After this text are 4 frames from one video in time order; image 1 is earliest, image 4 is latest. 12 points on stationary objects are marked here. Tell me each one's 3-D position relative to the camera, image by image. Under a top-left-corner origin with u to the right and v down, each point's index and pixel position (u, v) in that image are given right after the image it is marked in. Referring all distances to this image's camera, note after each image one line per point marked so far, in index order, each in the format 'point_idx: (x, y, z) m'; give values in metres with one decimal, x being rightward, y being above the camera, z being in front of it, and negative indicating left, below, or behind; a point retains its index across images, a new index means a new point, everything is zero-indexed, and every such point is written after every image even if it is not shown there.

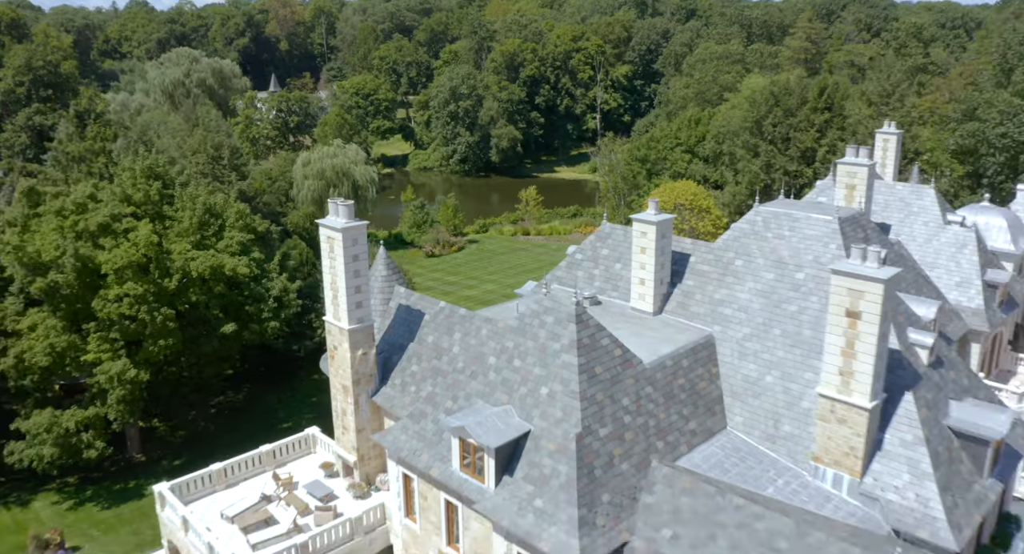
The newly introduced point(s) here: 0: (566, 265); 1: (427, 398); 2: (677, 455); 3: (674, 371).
0: (+1.3, +0.3, +18.4) m
1: (-1.7, -2.4, +15.3) m
2: (+2.9, -3.1, +13.5) m
3: (+3.0, -1.8, +14.3) m
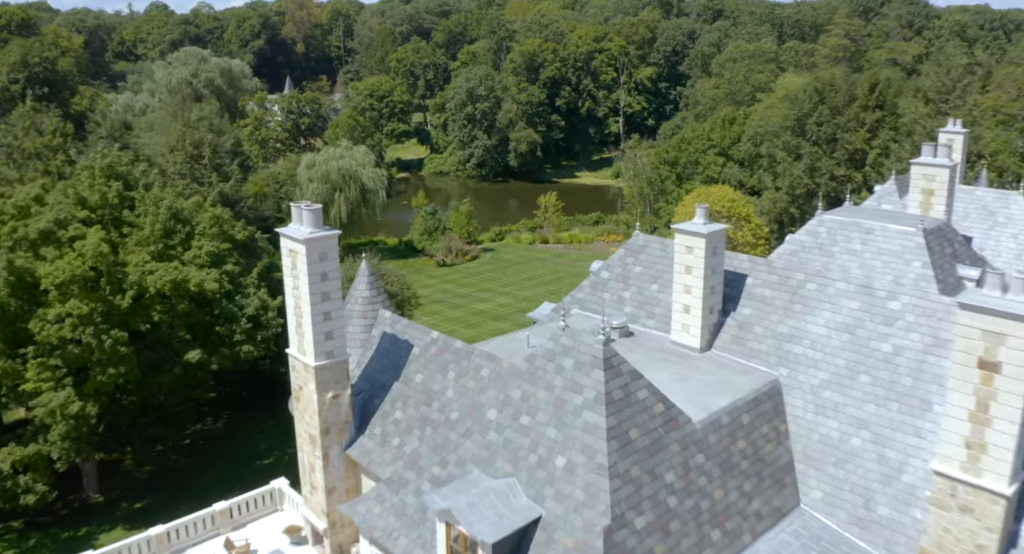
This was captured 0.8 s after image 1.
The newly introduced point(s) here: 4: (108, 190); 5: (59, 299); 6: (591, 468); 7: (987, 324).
0: (+1.5, -0.2, +15.0) m
1: (-1.6, -2.8, +11.9) m
2: (+2.9, -3.5, +10.0) m
3: (+3.1, -2.2, +10.9) m
4: (-10.4, +2.2, +19.9) m
5: (-10.2, -0.5, +17.5) m
6: (+1.0, -2.3, +9.5) m
7: (+5.6, -0.5, +9.1) m
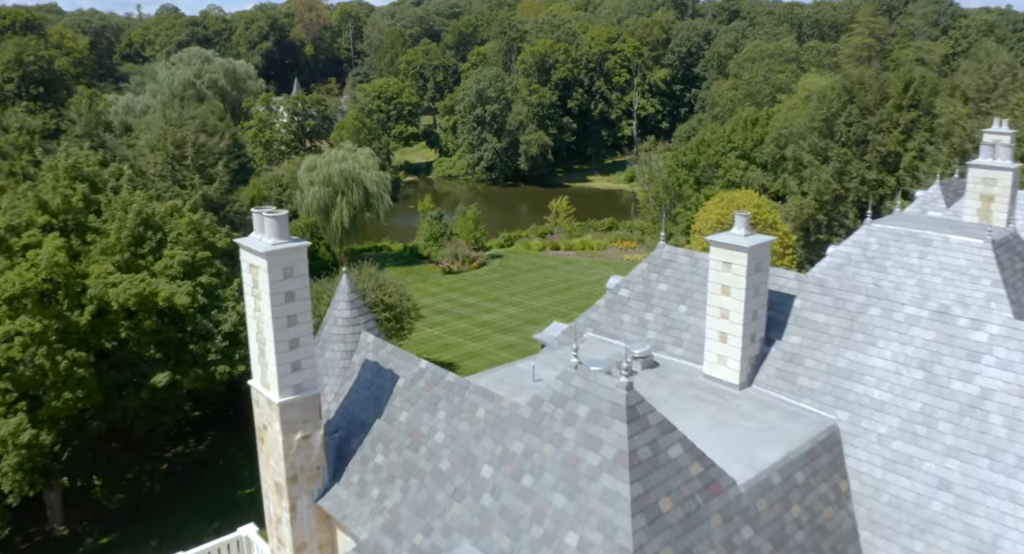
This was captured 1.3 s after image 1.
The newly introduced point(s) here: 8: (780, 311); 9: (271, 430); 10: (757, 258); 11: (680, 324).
0: (+1.6, -0.5, +13.0) m
1: (-1.6, -3.0, +9.9) m
2: (+2.9, -3.8, +7.9) m
3: (+3.1, -2.5, +8.8) m
4: (-10.2, +2.0, +18.0) m
5: (-10.1, -0.8, +15.6) m
6: (+0.9, -2.6, +7.4) m
7: (+5.6, -0.8, +7.0) m
8: (+3.9, -0.5, +11.3) m
9: (-3.4, -2.2, +11.1) m
10: (+3.3, +0.2, +10.3) m
11: (+2.6, -0.7, +11.8) m
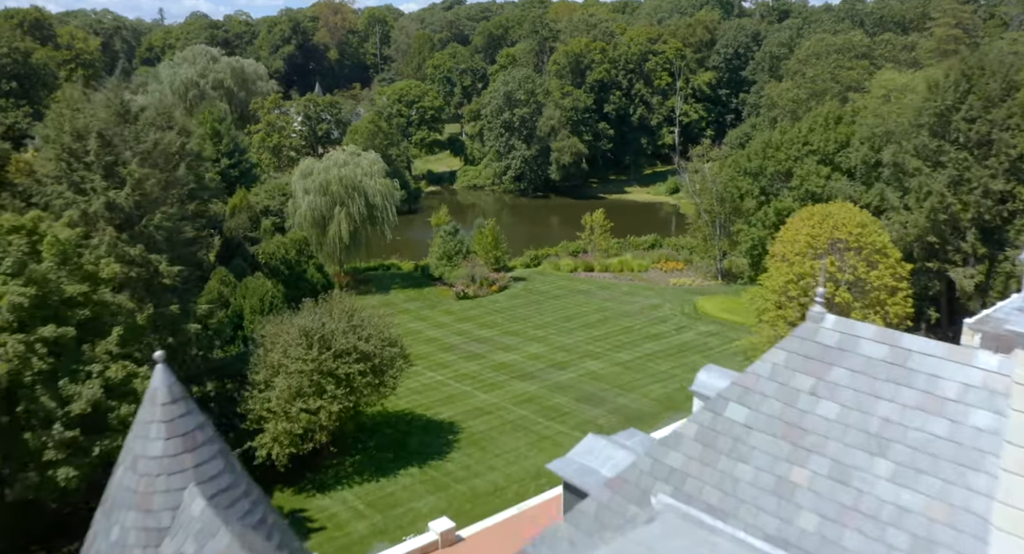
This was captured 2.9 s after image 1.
0: (+1.5, -1.3, +6.3) m
1: (-1.8, -3.8, +3.3) m
2: (+2.6, -4.5, +1.1) m
3: (+2.8, -3.2, +2.0) m
4: (-10.0, +1.2, +11.9) m
5: (-10.1, -1.5, +9.4) m
6: (+0.6, -3.3, +0.7) m
7: (+5.2, -1.6, +0.1) m
8: (+3.7, -1.3, +4.5) m
9: (-3.6, -2.9, +4.6) m
10: (+3.1, -0.5, +3.6) m
11: (+2.4, -1.5, +5.1) m
